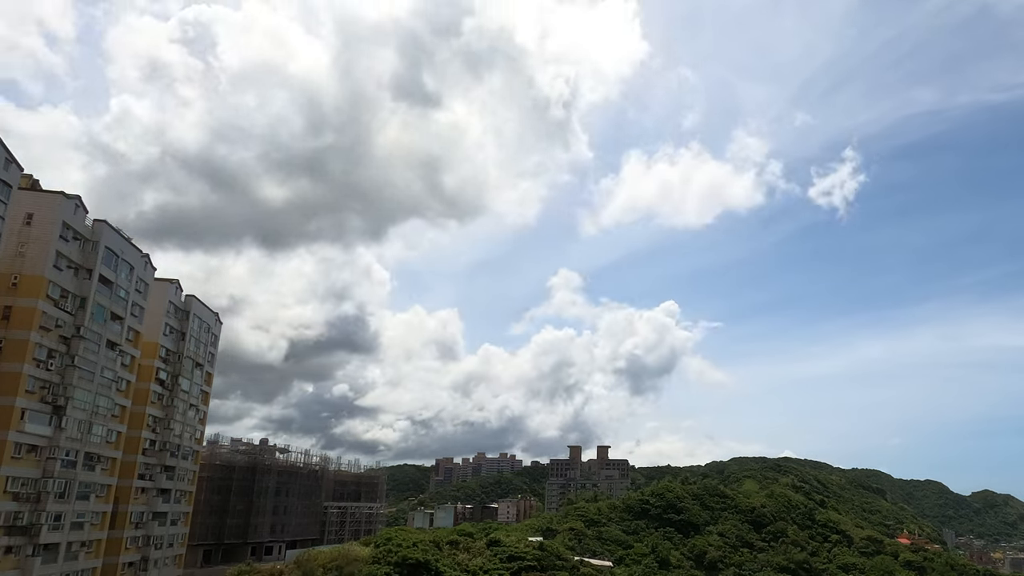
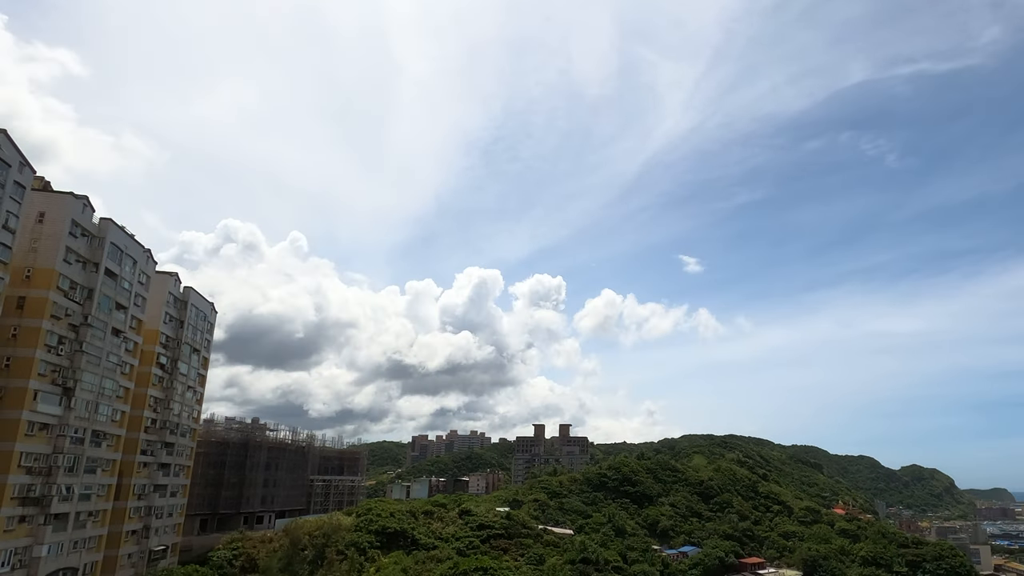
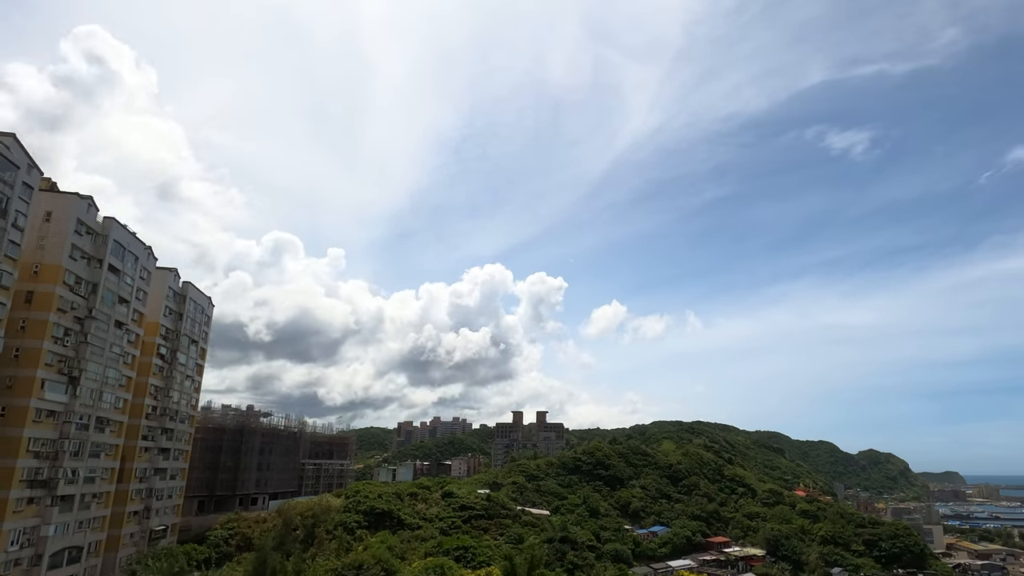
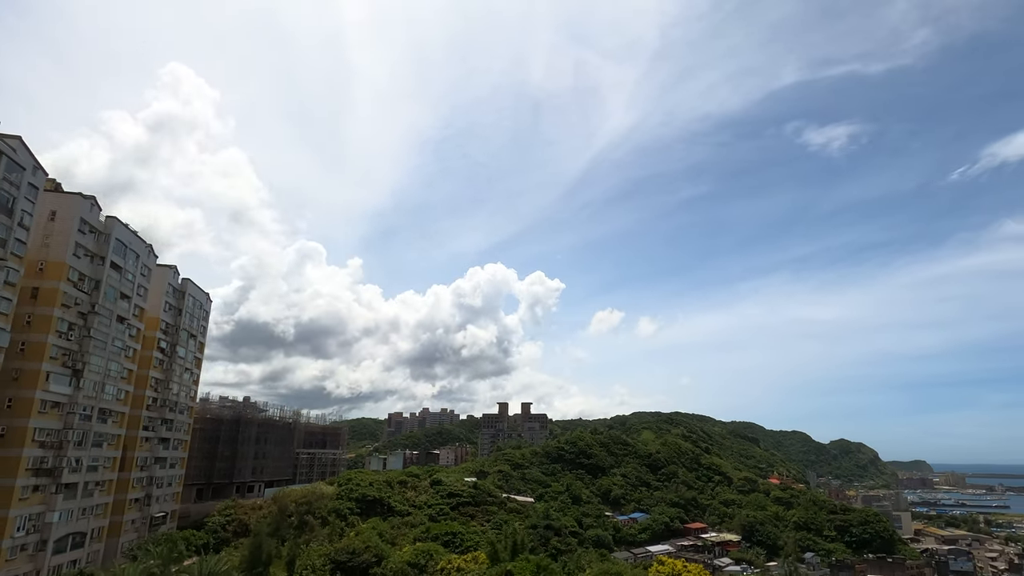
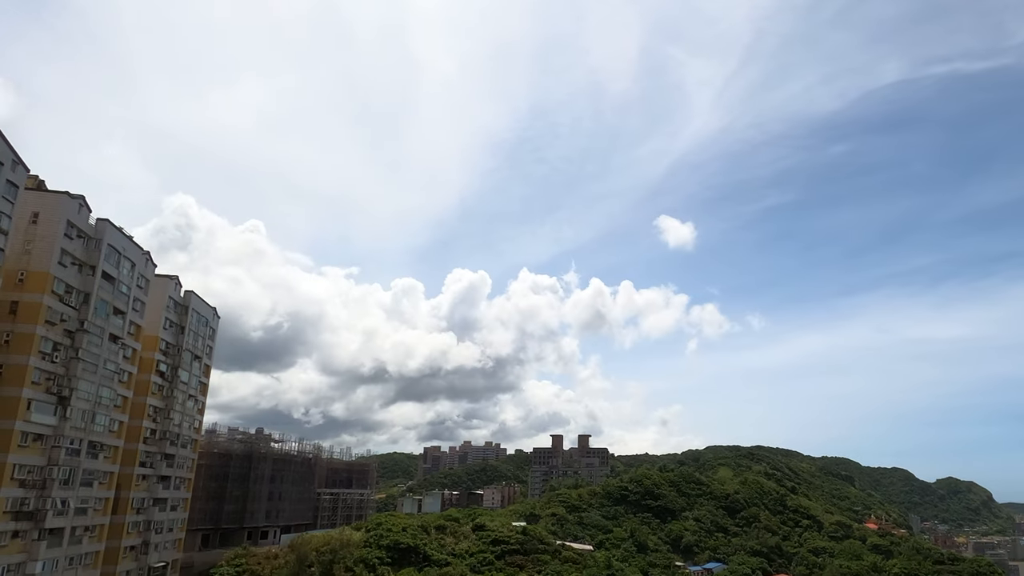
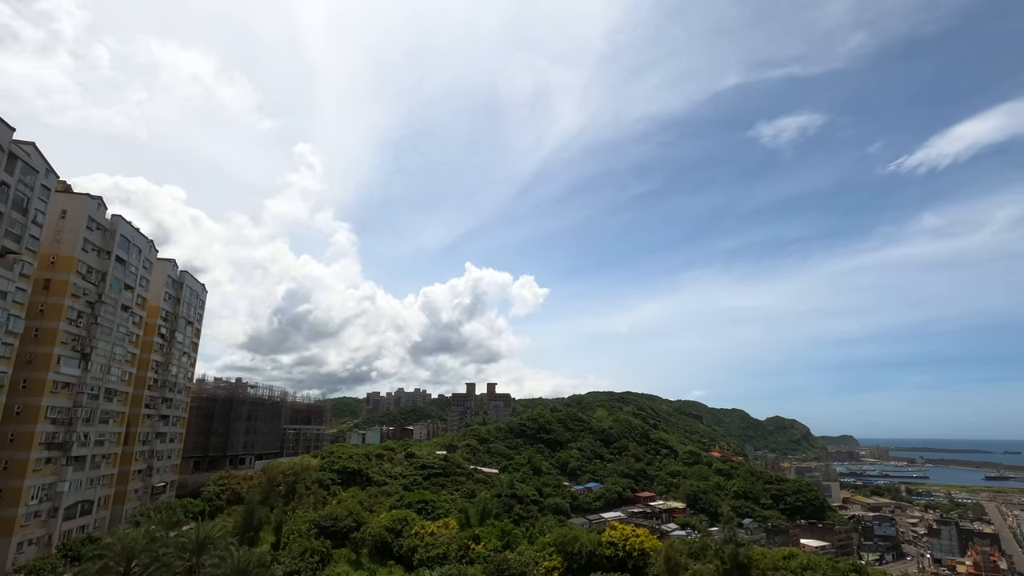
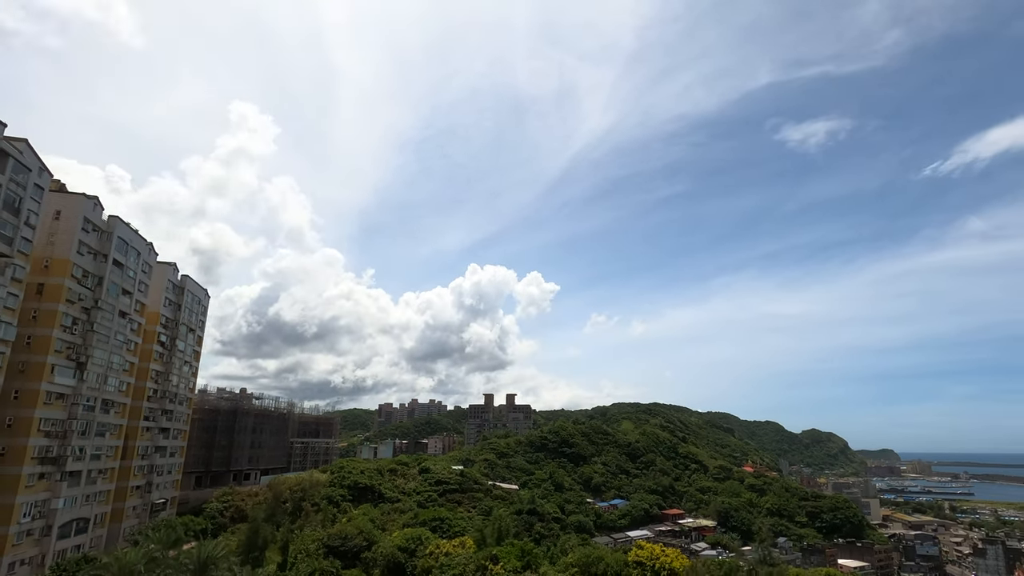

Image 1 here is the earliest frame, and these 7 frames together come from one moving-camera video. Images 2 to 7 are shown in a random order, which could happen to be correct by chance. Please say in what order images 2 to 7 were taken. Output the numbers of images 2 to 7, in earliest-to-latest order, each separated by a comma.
5, 2, 3, 4, 7, 6
